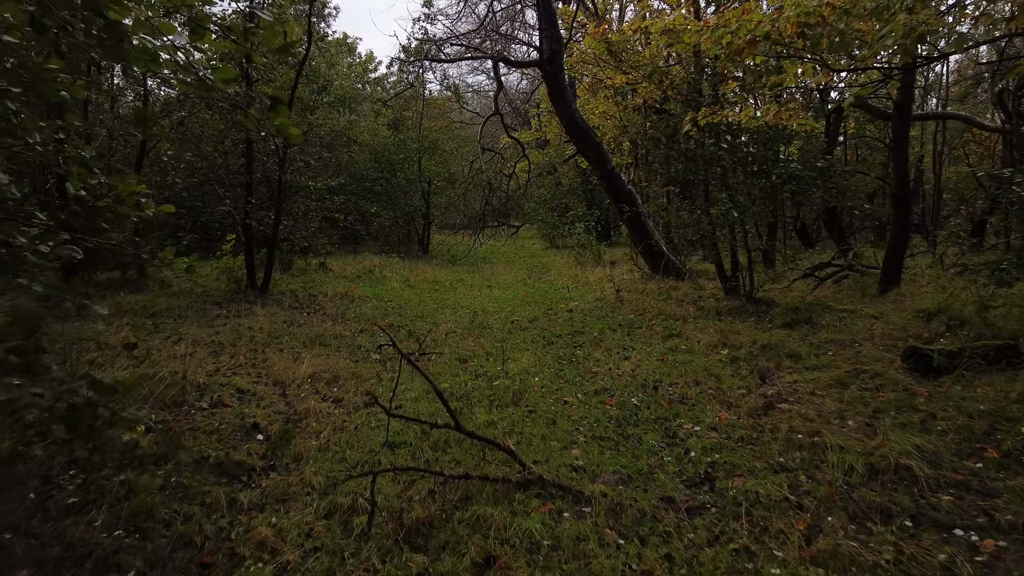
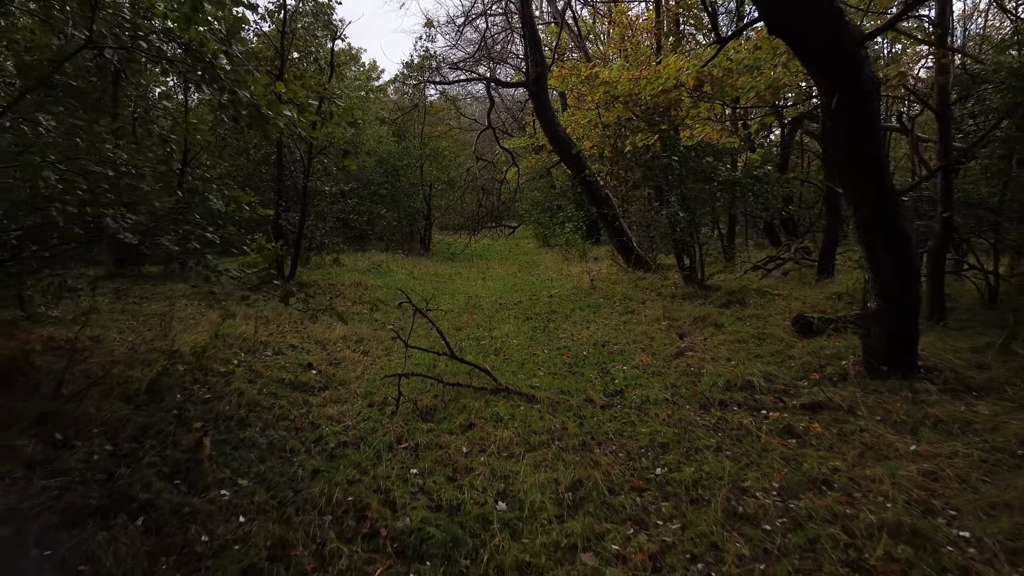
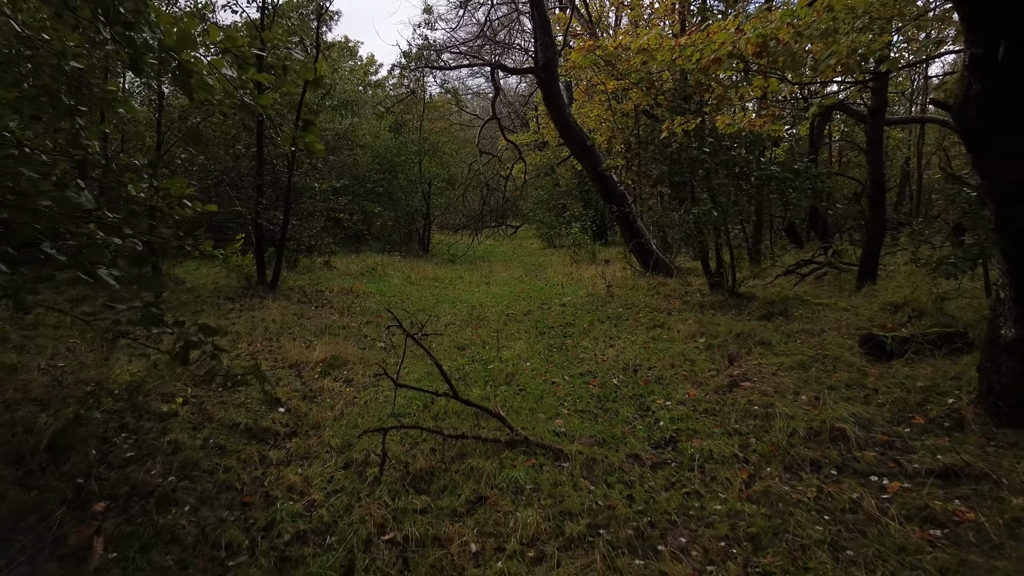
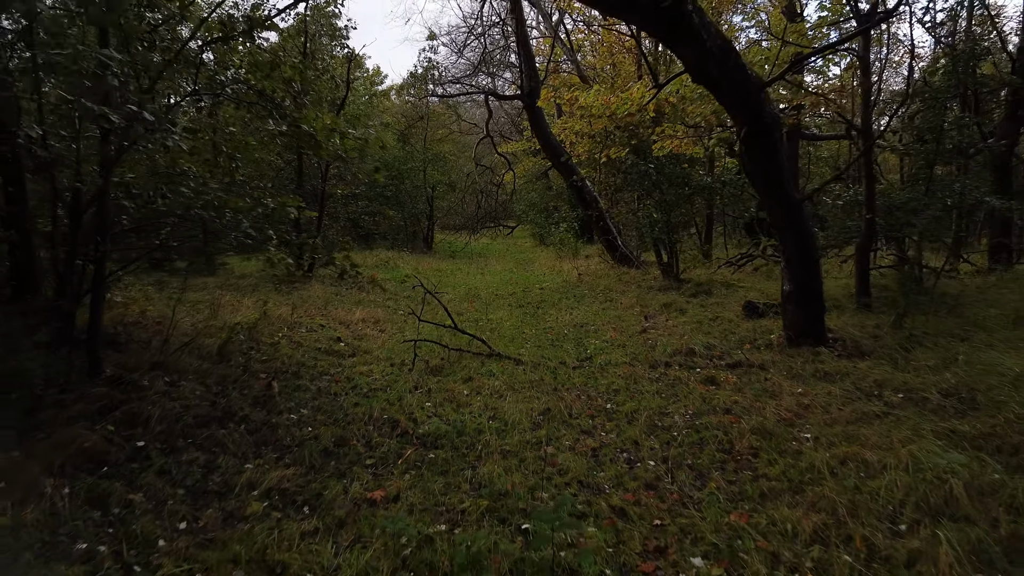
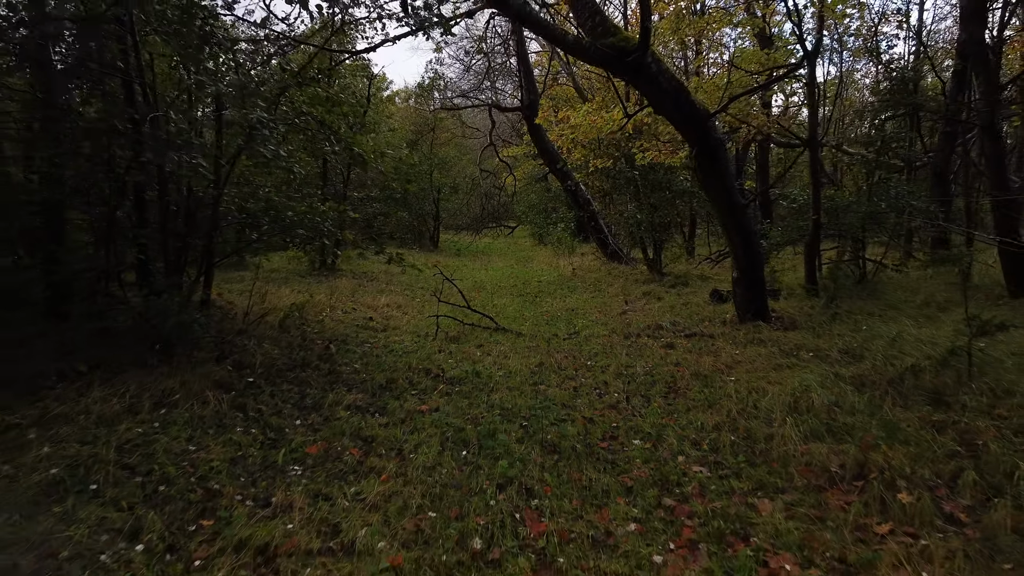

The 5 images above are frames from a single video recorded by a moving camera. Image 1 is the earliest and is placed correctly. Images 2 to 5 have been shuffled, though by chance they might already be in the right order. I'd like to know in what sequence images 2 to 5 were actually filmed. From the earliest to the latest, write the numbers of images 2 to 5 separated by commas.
3, 2, 4, 5
